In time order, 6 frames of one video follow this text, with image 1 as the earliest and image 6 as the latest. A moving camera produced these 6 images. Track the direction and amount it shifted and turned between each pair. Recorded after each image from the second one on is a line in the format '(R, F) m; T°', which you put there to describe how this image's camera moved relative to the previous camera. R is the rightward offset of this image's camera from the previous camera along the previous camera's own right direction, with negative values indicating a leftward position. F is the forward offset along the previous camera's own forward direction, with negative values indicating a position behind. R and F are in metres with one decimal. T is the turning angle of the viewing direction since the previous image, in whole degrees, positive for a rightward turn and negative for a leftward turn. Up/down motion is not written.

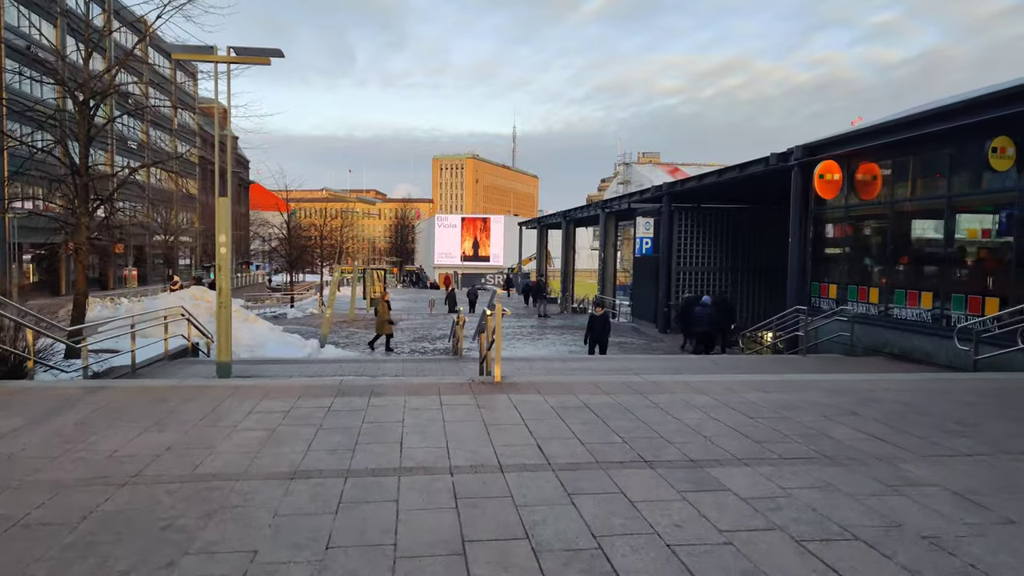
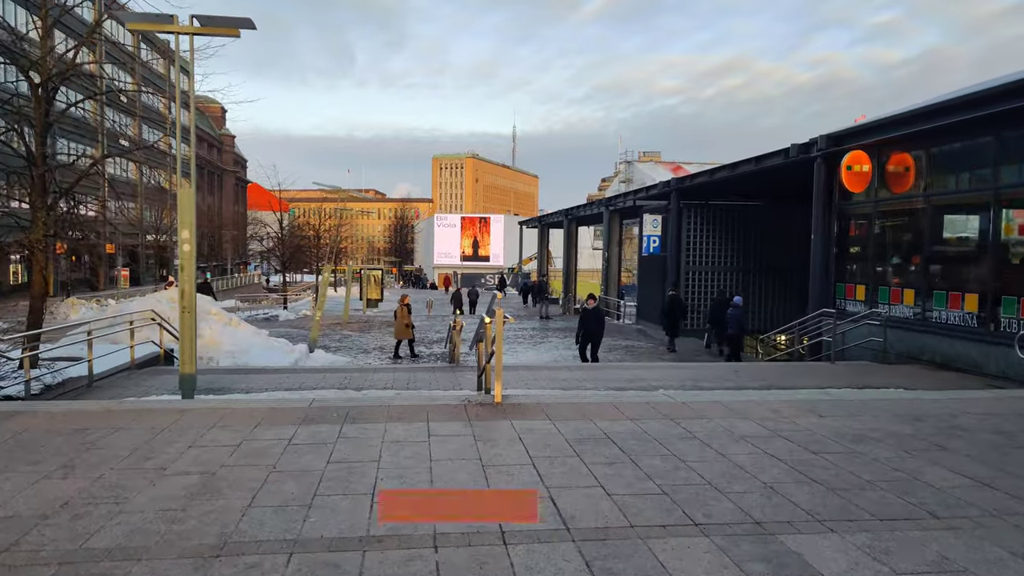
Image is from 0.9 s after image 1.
(0.0, +1.0) m; 0°
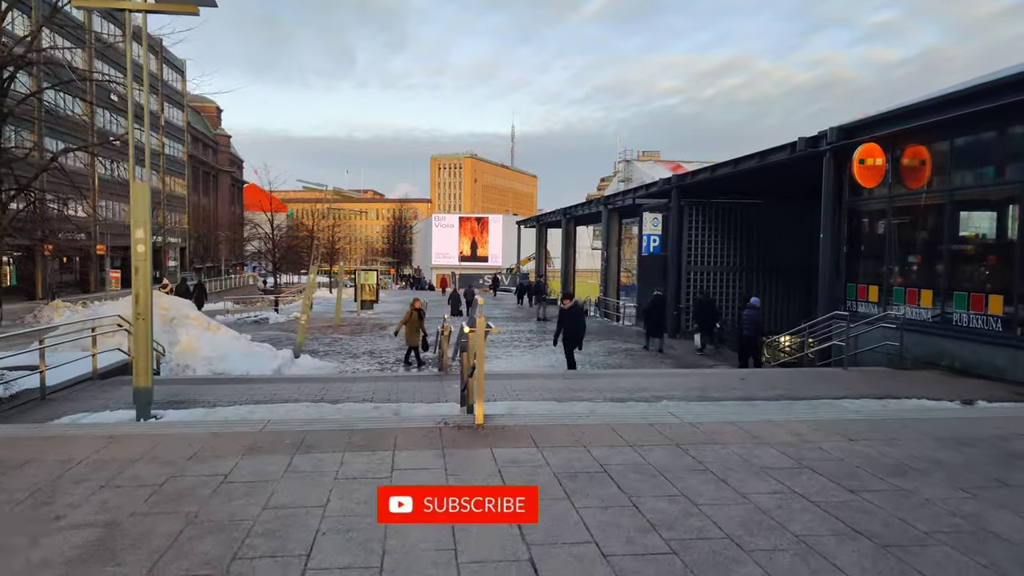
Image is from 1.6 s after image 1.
(+0.1, +0.7) m; 0°
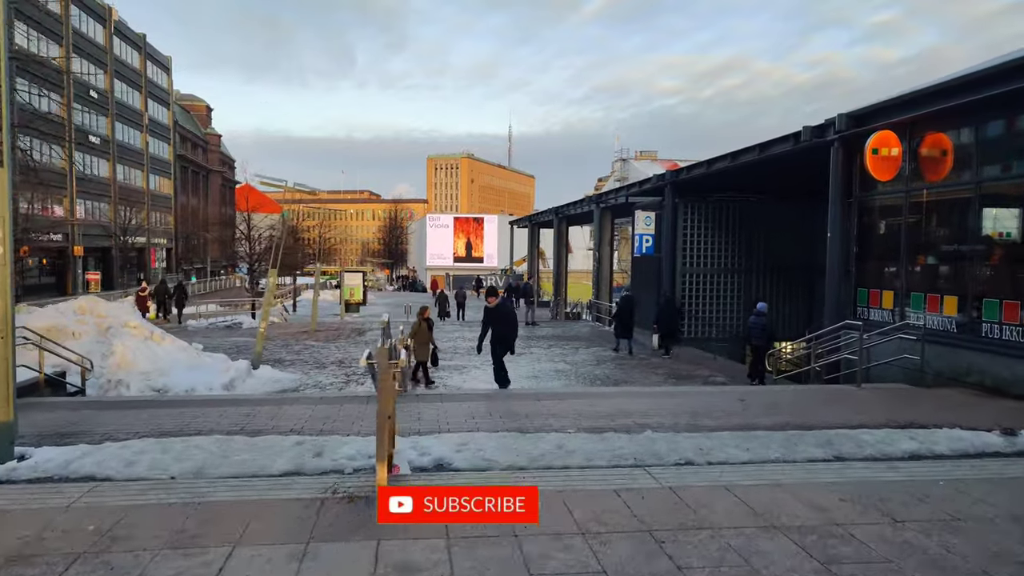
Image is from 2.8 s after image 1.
(+0.4, +1.3) m; 0°
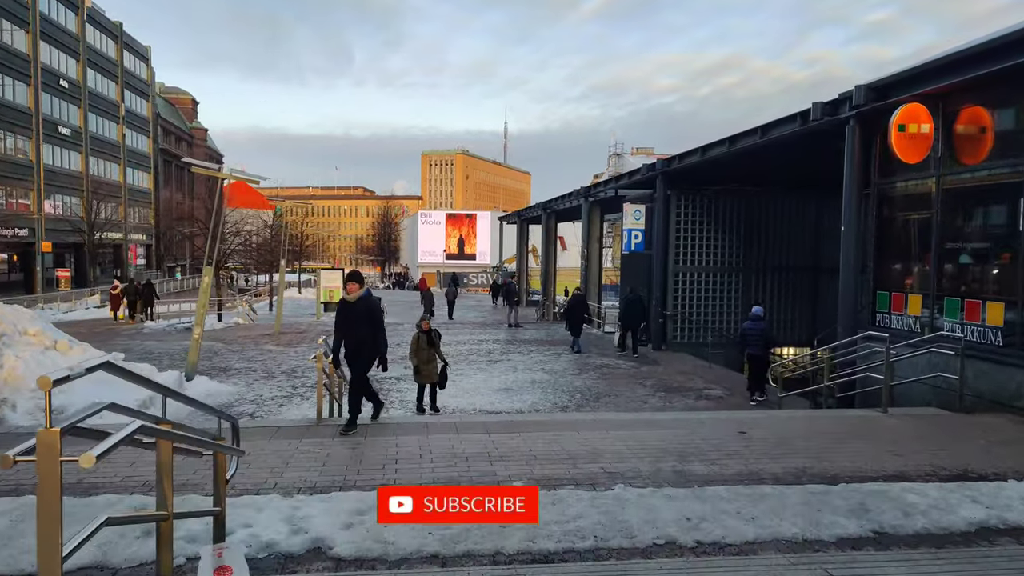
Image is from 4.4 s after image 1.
(+0.5, +1.7) m; 0°
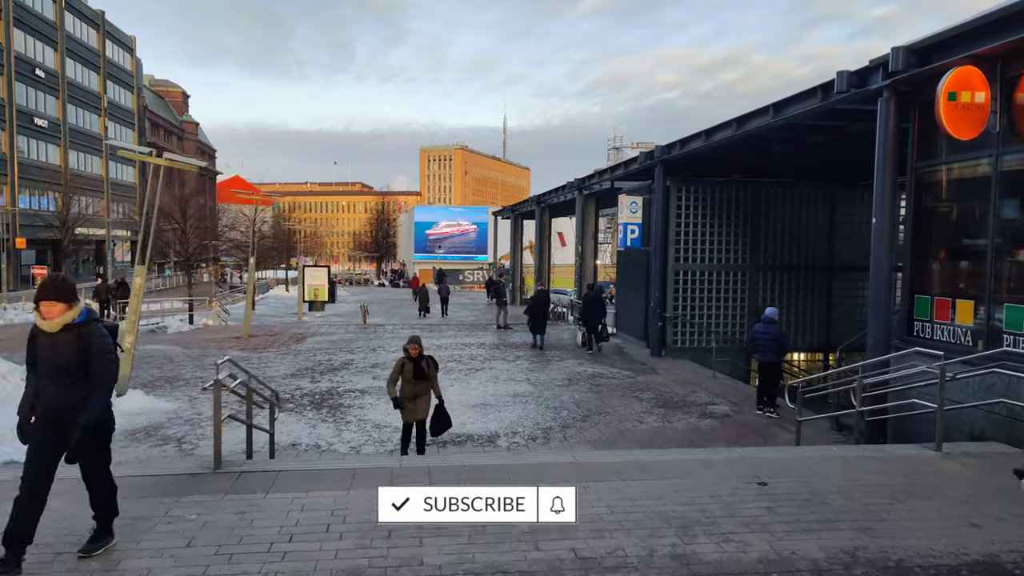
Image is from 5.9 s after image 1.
(+0.4, +1.5) m; 0°
